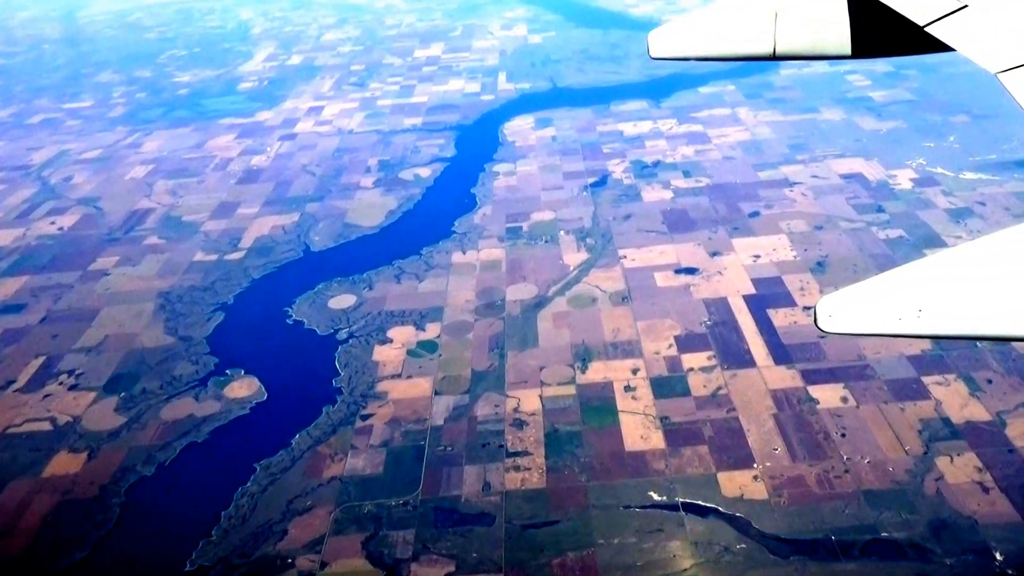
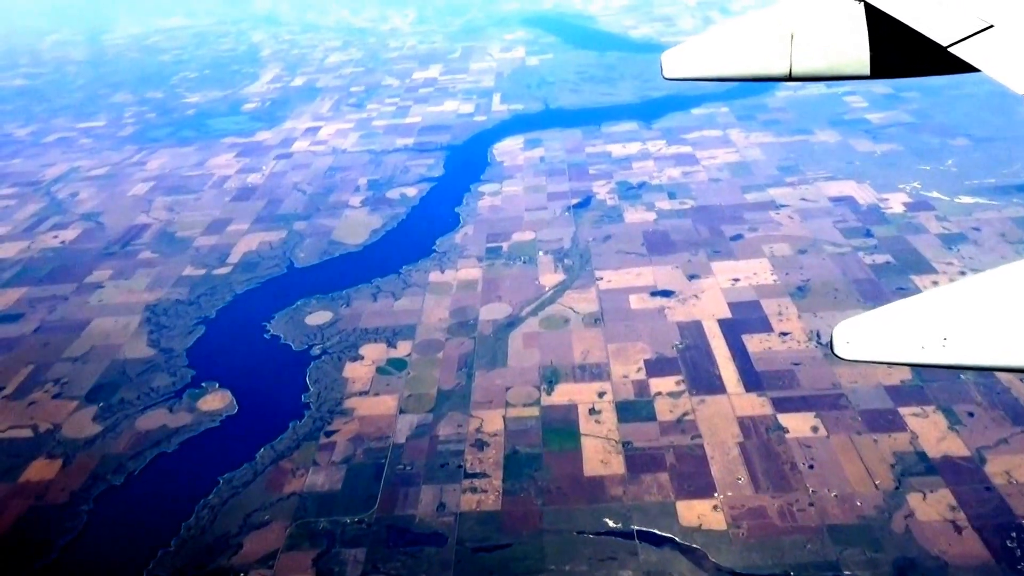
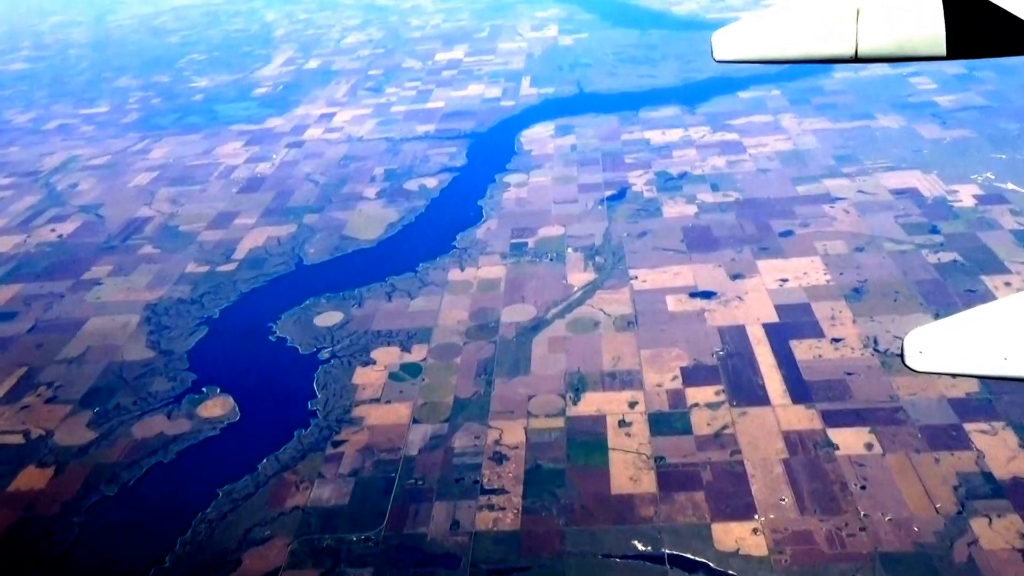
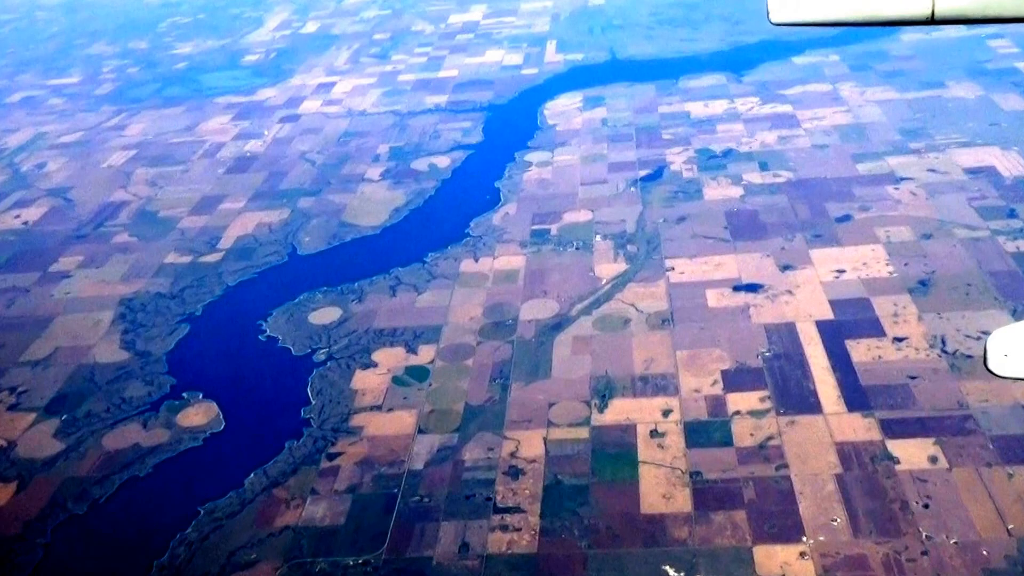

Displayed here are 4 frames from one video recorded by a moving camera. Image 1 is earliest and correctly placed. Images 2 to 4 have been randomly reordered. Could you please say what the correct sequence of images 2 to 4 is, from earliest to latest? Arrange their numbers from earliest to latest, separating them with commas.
2, 3, 4
